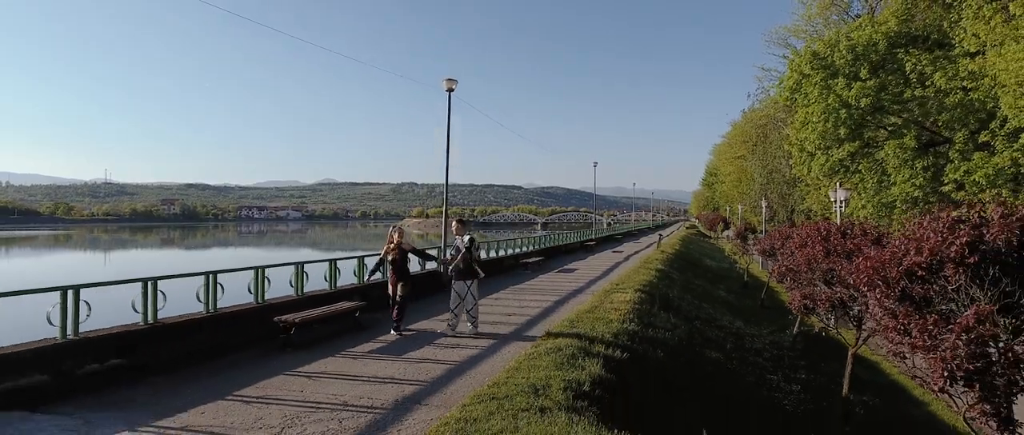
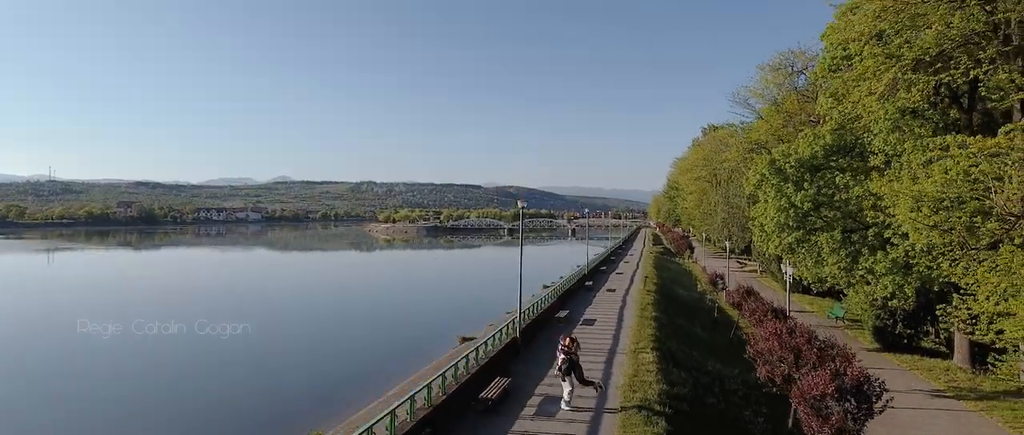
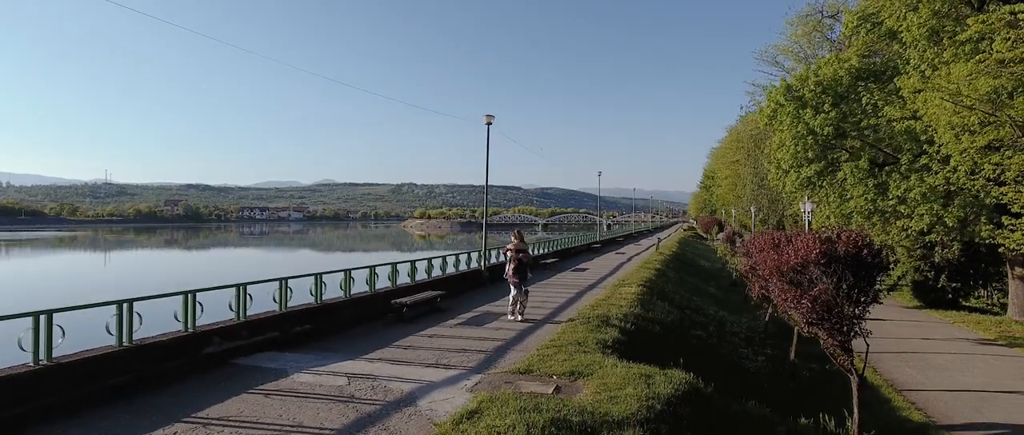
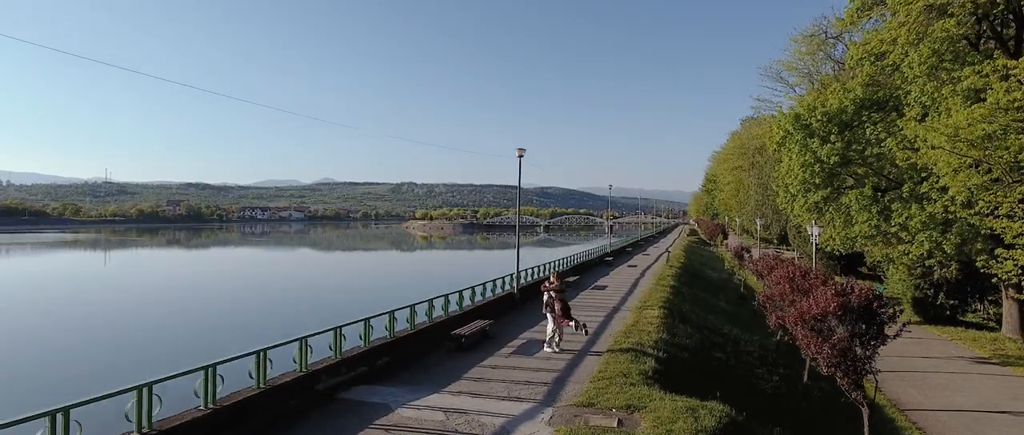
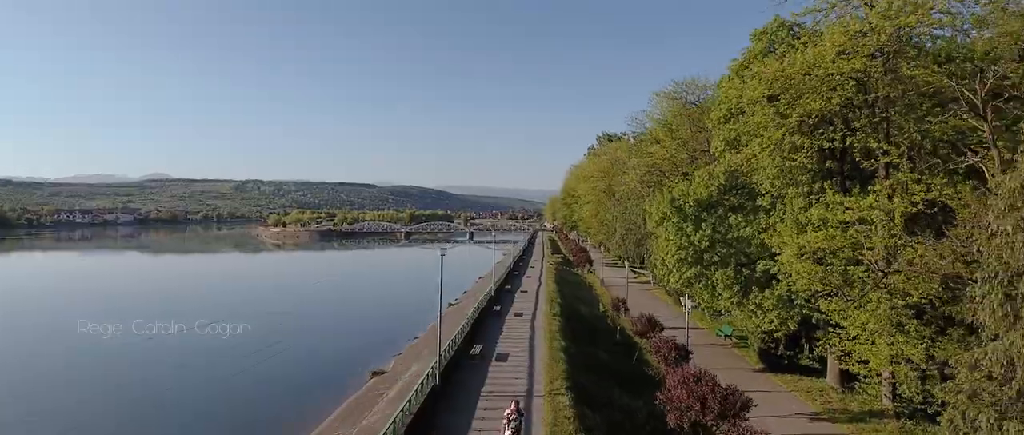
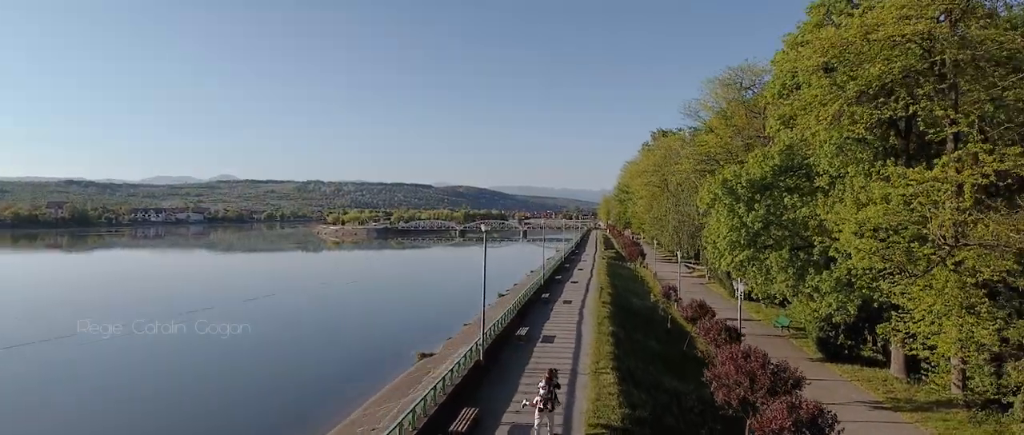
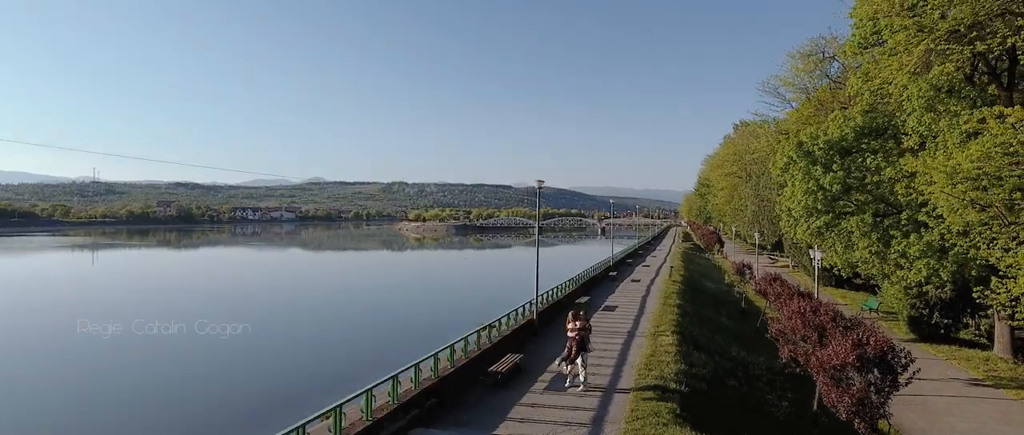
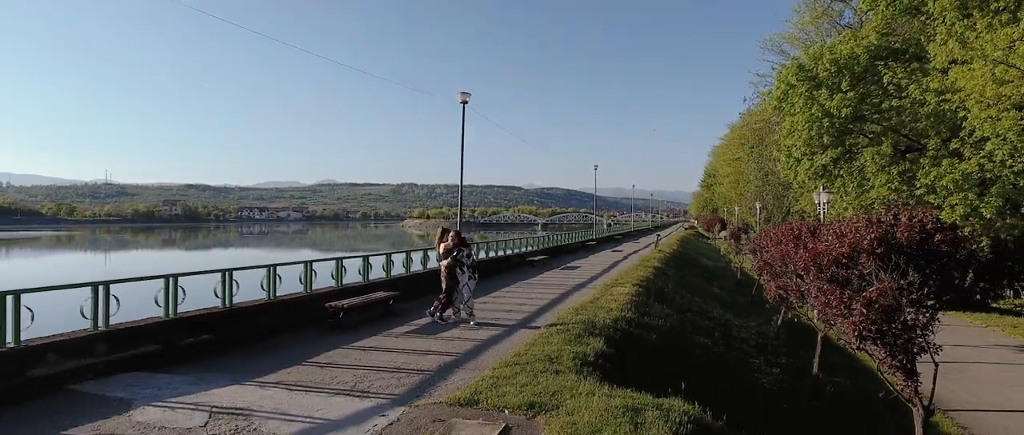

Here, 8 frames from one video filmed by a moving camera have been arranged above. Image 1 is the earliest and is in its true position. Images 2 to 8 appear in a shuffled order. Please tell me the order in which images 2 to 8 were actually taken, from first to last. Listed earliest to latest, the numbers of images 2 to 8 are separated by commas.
8, 3, 4, 7, 2, 6, 5
